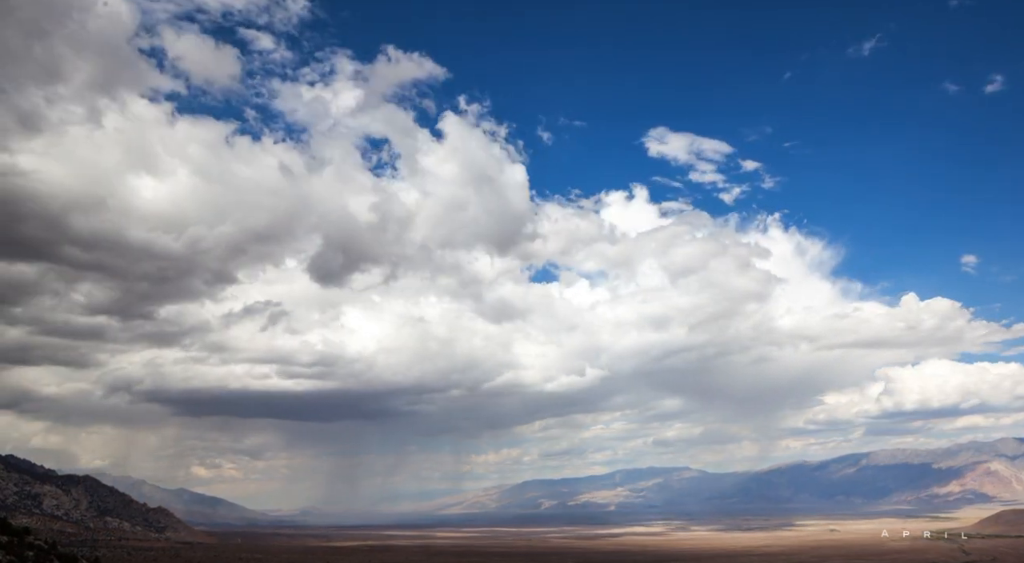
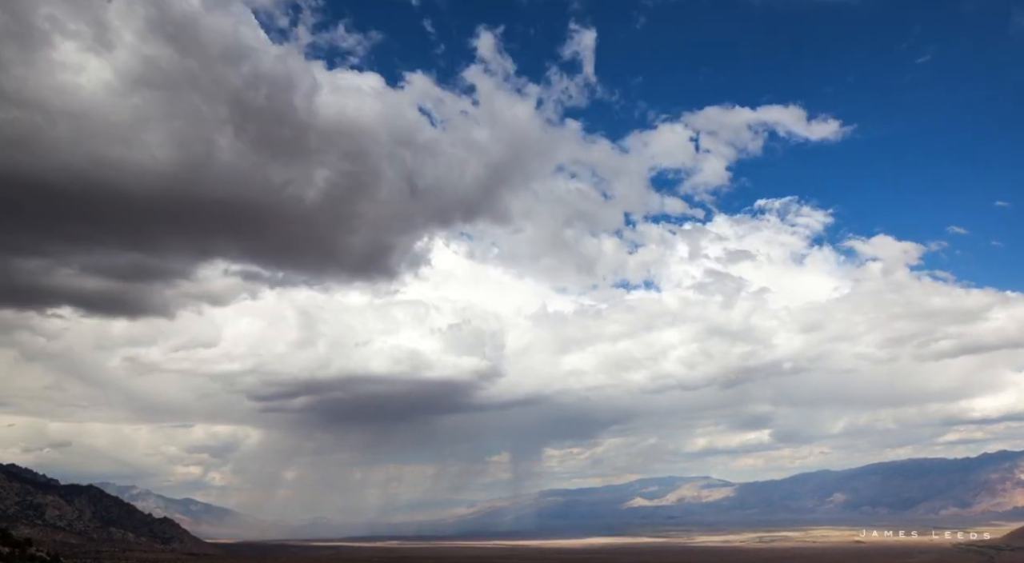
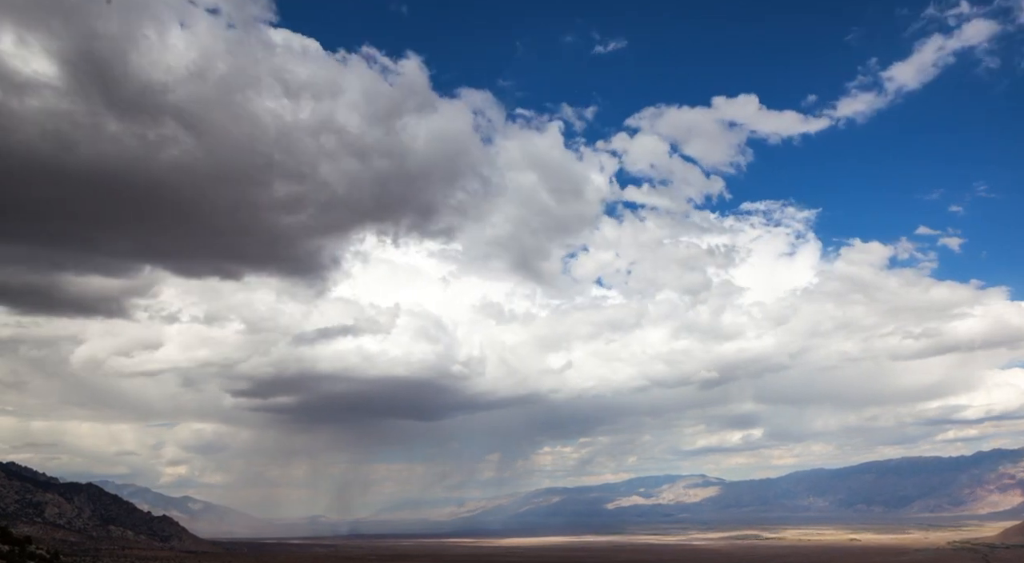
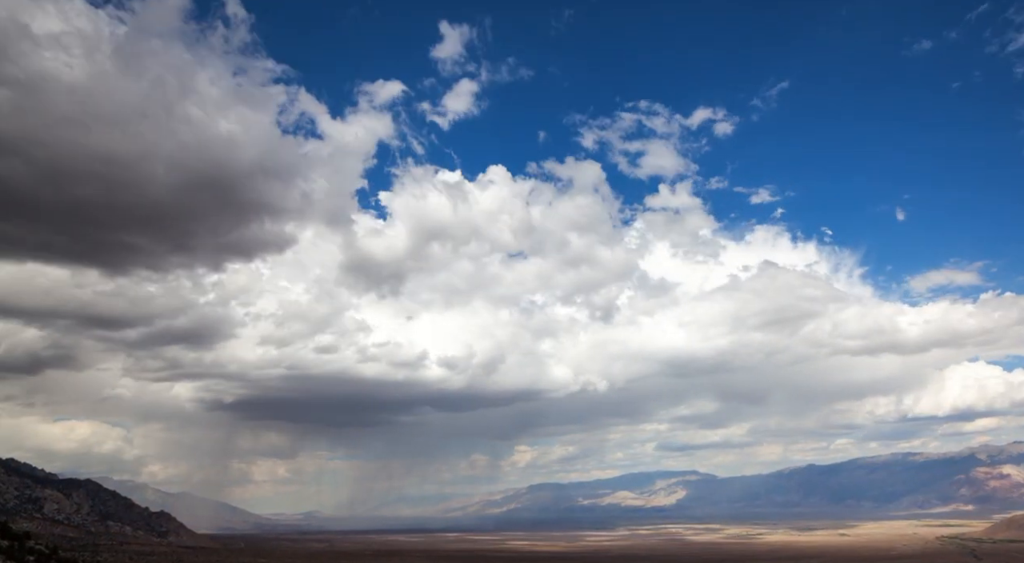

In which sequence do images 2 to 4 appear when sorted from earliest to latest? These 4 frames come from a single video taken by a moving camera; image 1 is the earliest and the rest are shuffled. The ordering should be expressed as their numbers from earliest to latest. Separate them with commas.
4, 3, 2
